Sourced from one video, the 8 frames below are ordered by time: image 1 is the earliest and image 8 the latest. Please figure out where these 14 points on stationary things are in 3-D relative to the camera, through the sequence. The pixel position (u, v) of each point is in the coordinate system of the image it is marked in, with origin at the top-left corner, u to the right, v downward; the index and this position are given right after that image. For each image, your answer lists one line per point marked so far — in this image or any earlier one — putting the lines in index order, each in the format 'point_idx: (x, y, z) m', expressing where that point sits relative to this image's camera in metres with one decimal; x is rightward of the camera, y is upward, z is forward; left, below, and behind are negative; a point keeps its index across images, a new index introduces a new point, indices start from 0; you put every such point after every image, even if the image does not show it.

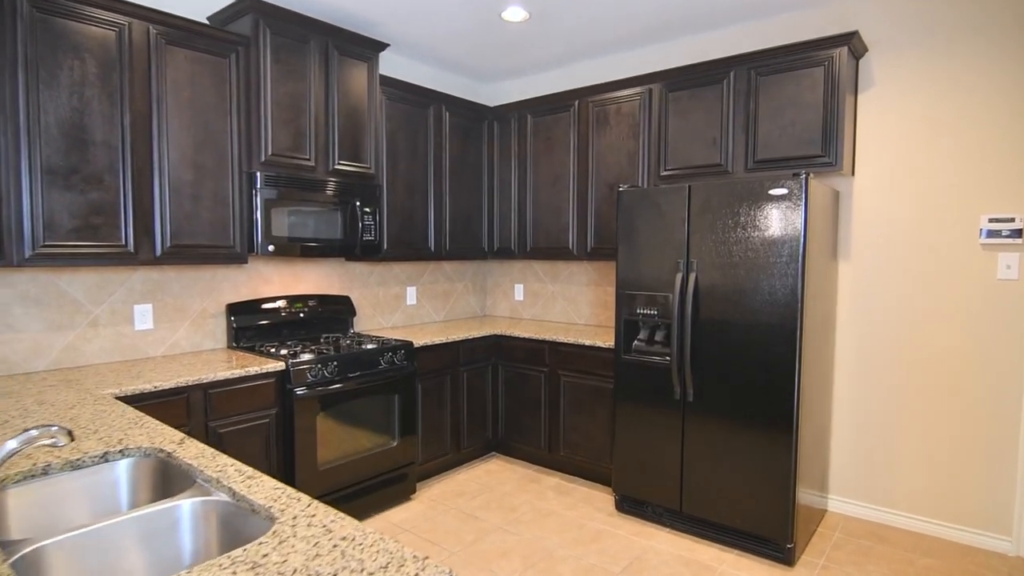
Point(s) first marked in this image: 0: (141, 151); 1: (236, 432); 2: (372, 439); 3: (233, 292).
0: (-1.5, +0.6, +2.5) m
1: (-1.2, -0.6, +2.5) m
2: (-0.7, -0.8, +3.1) m
3: (-1.4, 0.0, +3.1) m
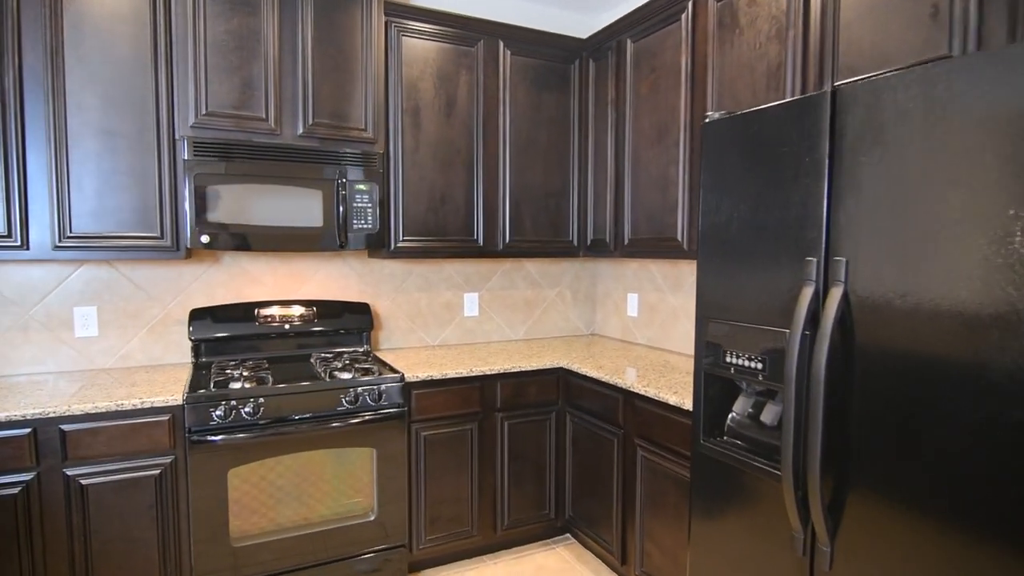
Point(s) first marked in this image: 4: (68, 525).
0: (-1.6, +0.6, +1.9) m
1: (-1.3, -0.6, +1.9) m
2: (-0.7, -0.8, +2.2) m
3: (-1.3, 0.0, +2.5) m
4: (-1.4, -0.7, +1.8) m
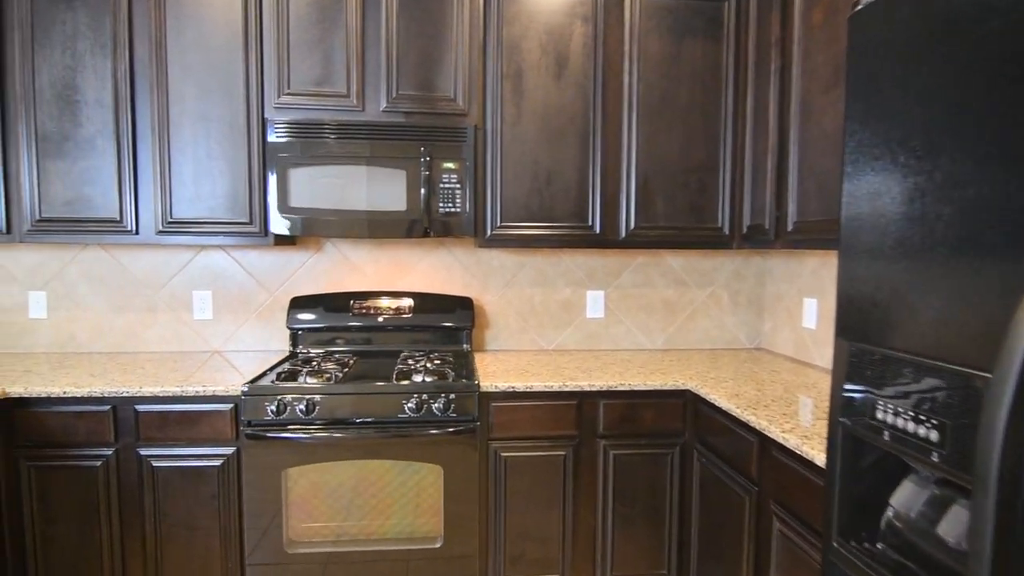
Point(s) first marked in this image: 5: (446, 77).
0: (-1.3, +0.6, +2.0) m
1: (-1.1, -0.6, +1.8) m
2: (-0.4, -0.8, +1.9) m
3: (-0.8, 0.0, +2.4) m
4: (-1.2, -0.7, +1.8) m
5: (-0.2, +0.8, +2.1) m
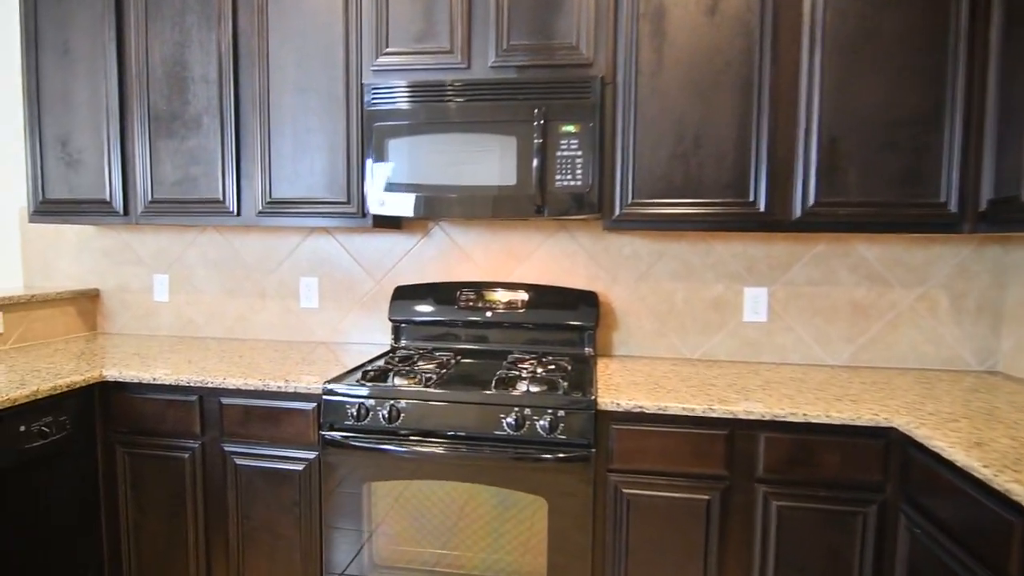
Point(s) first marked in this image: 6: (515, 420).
0: (-0.9, +0.7, +1.9) m
1: (-0.7, -0.5, +1.7) m
2: (-0.1, -0.8, +1.6) m
3: (-0.3, +0.1, +2.2) m
4: (-0.8, -0.6, +1.7) m
5: (+0.2, +0.8, +1.7) m
6: (0.0, -0.3, +1.5) m
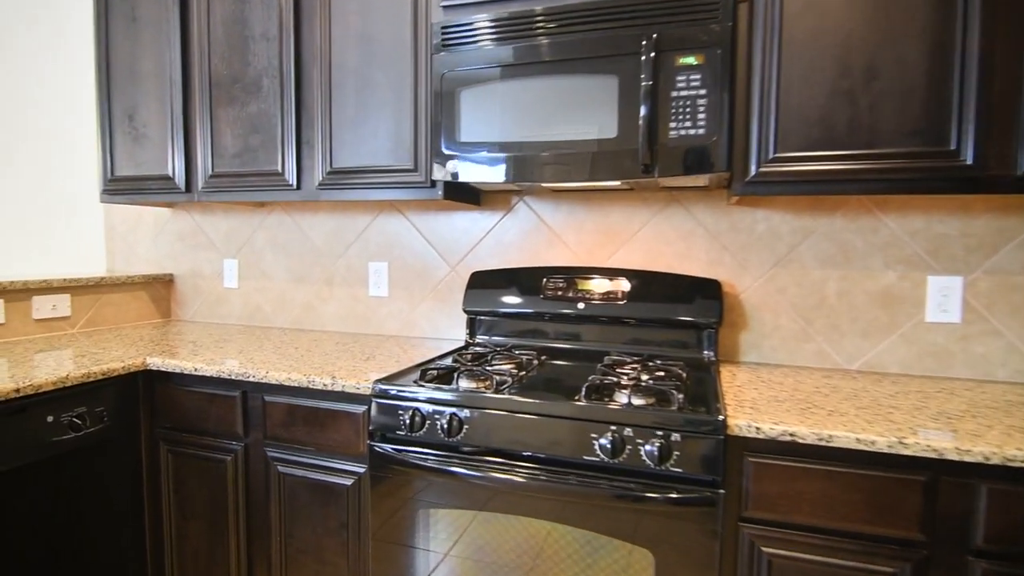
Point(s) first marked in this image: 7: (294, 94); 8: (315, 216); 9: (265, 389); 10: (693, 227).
0: (-0.6, +0.7, +1.7) m
1: (-0.5, -0.5, +1.4) m
2: (+0.1, -0.7, +1.2) m
3: (0.0, +0.1, +1.8) m
4: (-0.6, -0.6, +1.5) m
5: (+0.4, +0.8, +1.3) m
6: (+0.2, -0.3, +1.1) m
7: (-0.6, +0.6, +1.7) m
8: (-0.7, +0.2, +2.0) m
9: (-0.6, -0.3, +1.4) m
10: (+0.5, +0.2, +1.7) m
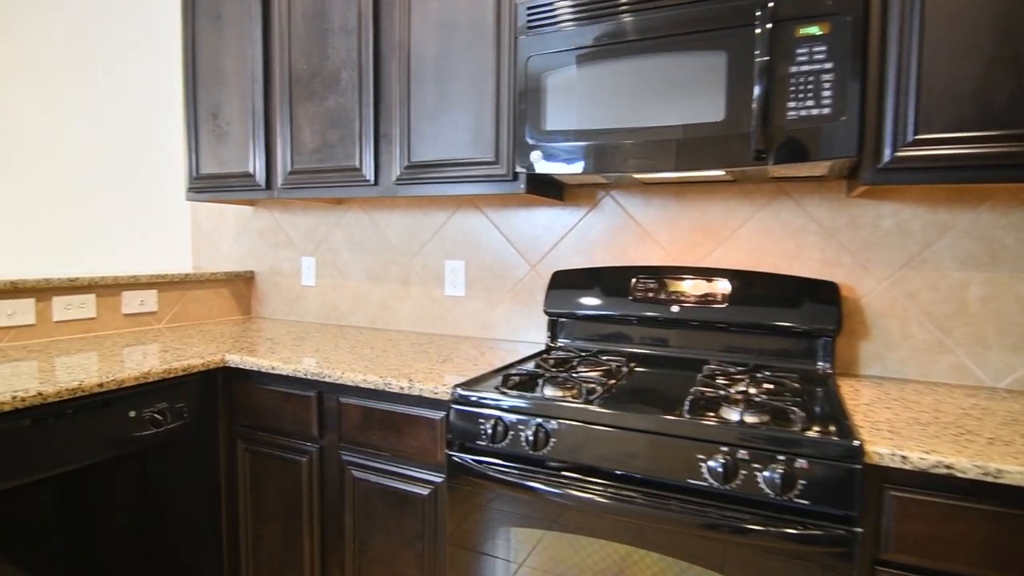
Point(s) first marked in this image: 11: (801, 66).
0: (-0.4, +0.7, +1.6) m
1: (-0.3, -0.5, +1.4) m
2: (+0.3, -0.7, +1.1) m
3: (+0.2, +0.1, +1.7) m
4: (-0.4, -0.6, +1.4) m
5: (+0.6, +0.8, +1.2) m
6: (+0.4, -0.3, +1.0) m
7: (-0.4, +0.6, +1.6) m
8: (-0.4, +0.3, +2.0) m
9: (-0.4, -0.2, +1.4) m
10: (+0.7, +0.2, +1.5) m
11: (+0.6, +0.4, +1.1) m
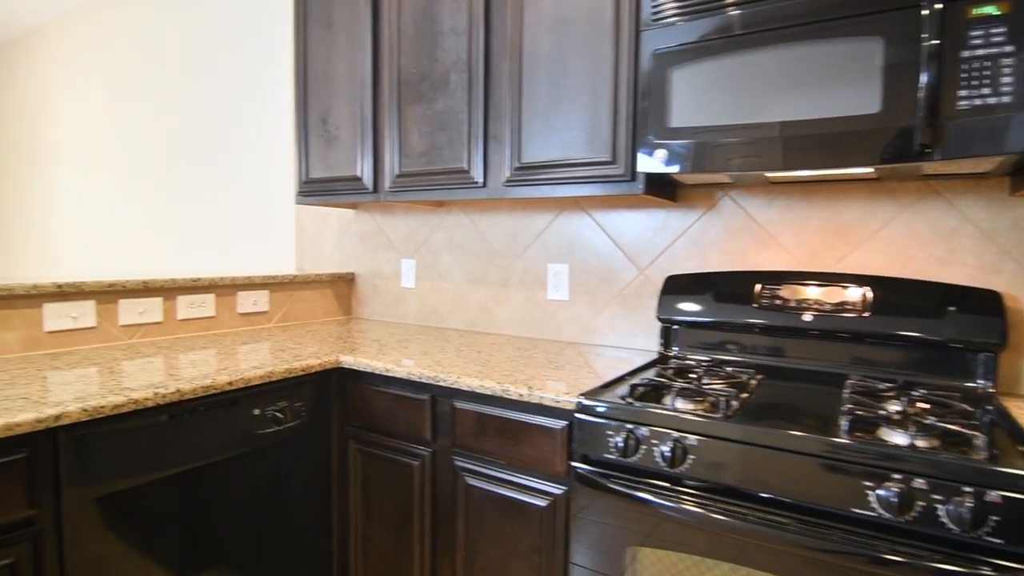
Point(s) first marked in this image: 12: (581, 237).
0: (0.0, +0.7, +1.6) m
1: (0.0, -0.5, +1.3) m
2: (+0.5, -0.7, +1.0) m
3: (+0.5, +0.1, +1.6) m
4: (-0.1, -0.6, +1.4) m
5: (+0.8, +0.8, +1.0) m
6: (+0.6, -0.3, +0.9) m
7: (-0.1, +0.6, +1.6) m
8: (-0.1, +0.2, +2.0) m
9: (-0.1, -0.3, +1.4) m
10: (+1.0, +0.1, +1.3) m
11: (+0.8, +0.4, +1.0) m
12: (+0.2, +0.2, +1.8) m
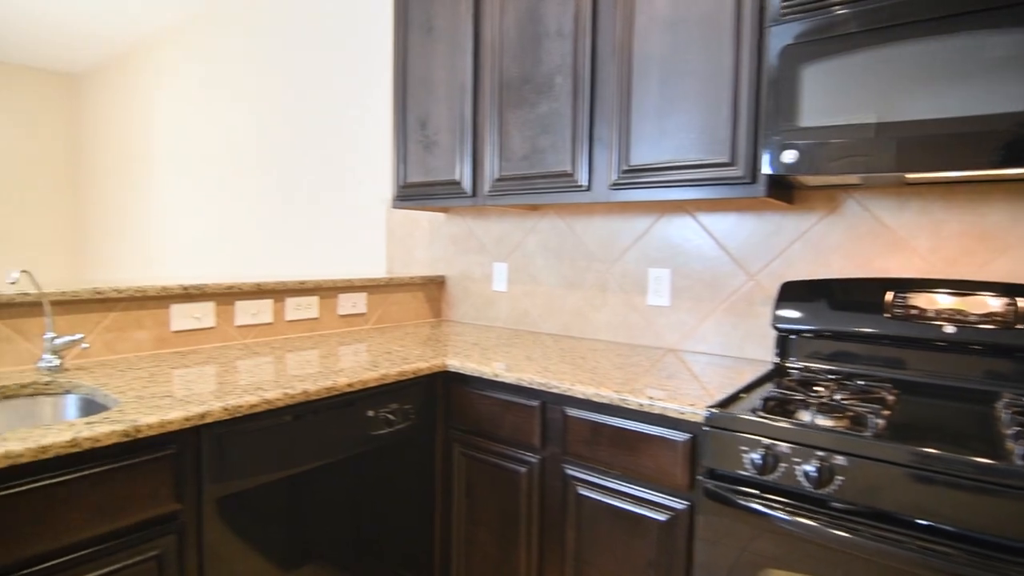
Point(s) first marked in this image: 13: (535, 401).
0: (+0.2, +0.7, +1.6) m
1: (+0.2, -0.5, +1.3) m
2: (+0.8, -0.7, +0.9) m
3: (+0.8, +0.1, +1.6) m
4: (+0.1, -0.6, +1.4) m
5: (+1.1, +0.8, +0.9) m
6: (+0.8, -0.3, +0.8) m
7: (+0.2, +0.5, +1.6) m
8: (+0.3, +0.2, +1.9) m
9: (+0.1, -0.3, +1.4) m
10: (+1.3, +0.1, +1.2) m
11: (+1.0, +0.4, +0.9) m
12: (+0.5, +0.1, +1.8) m
13: (+0.1, -0.3, +1.4) m
